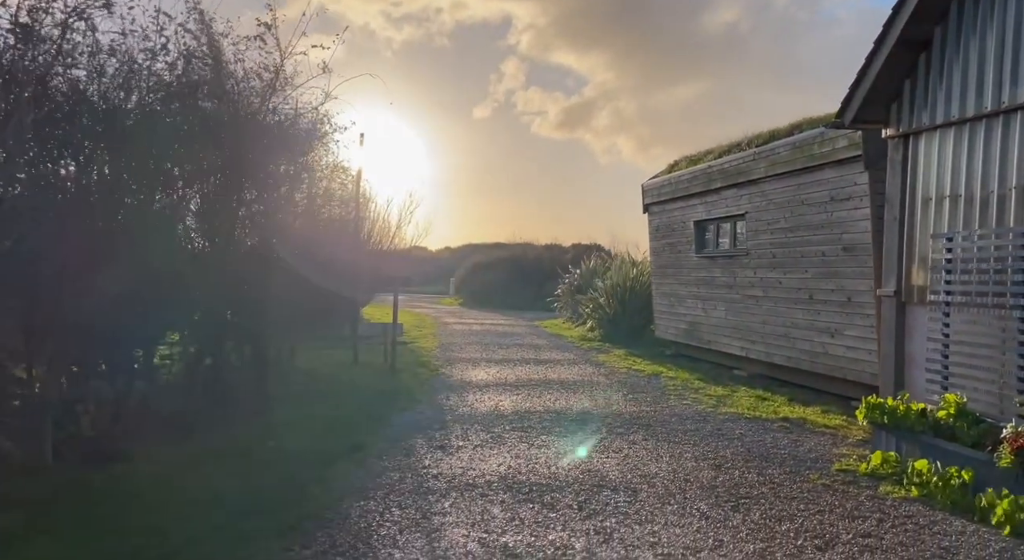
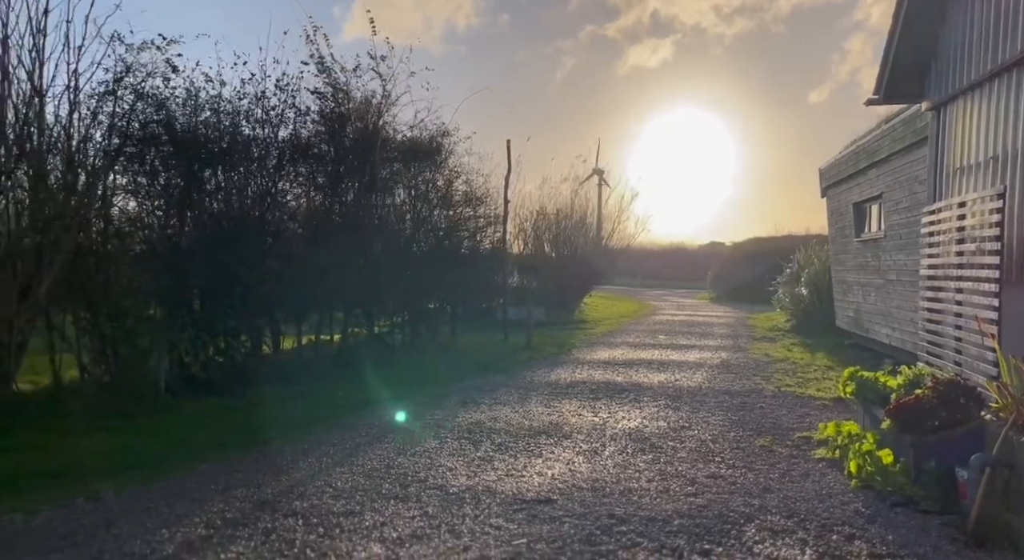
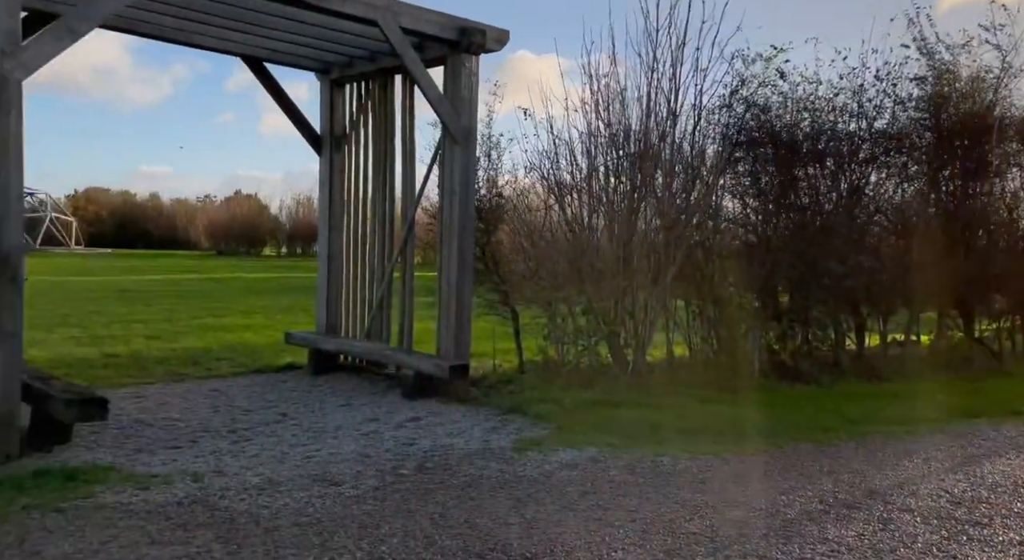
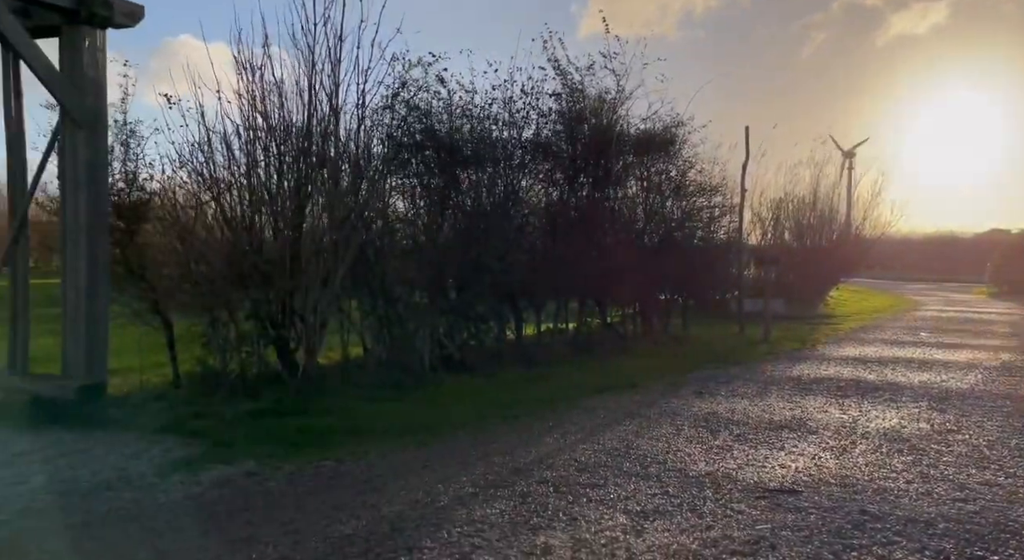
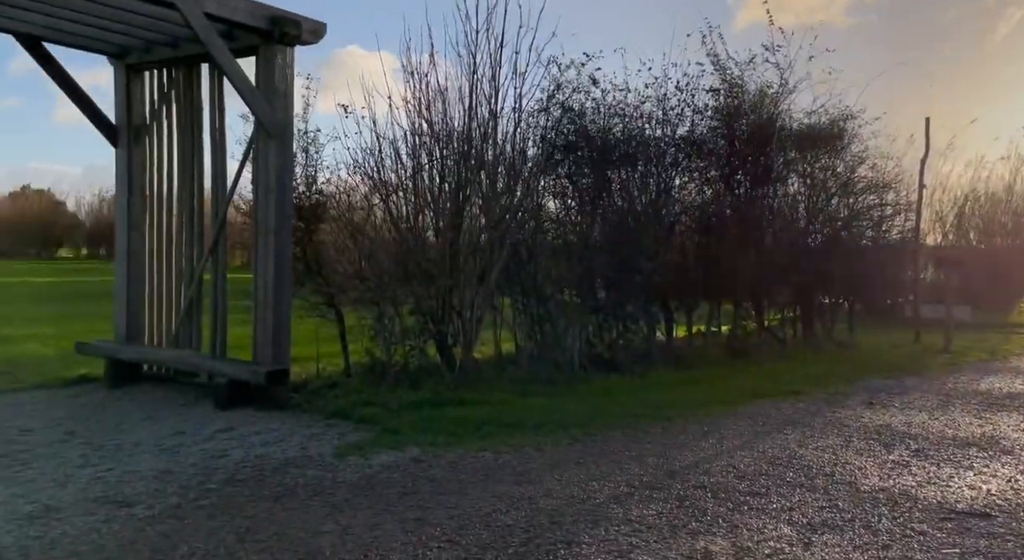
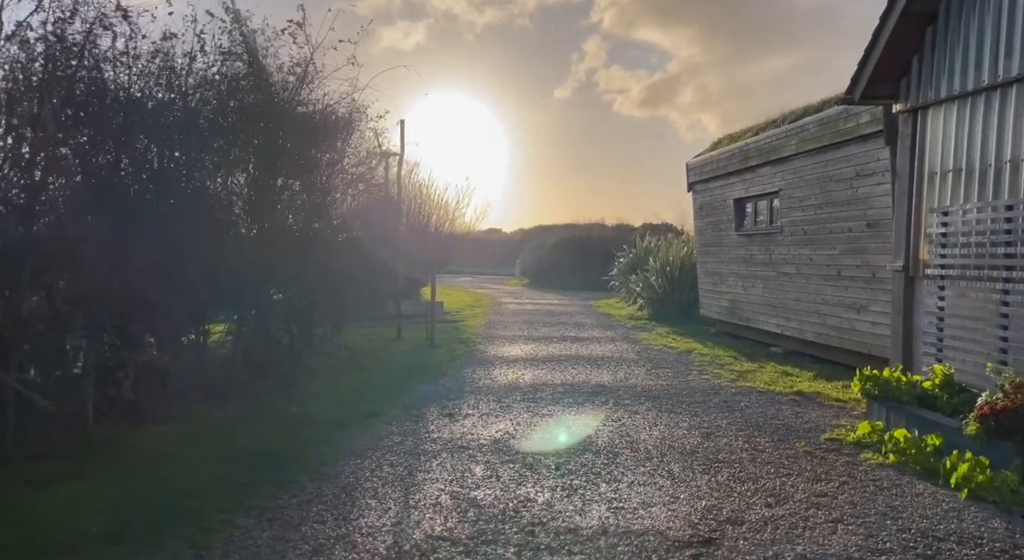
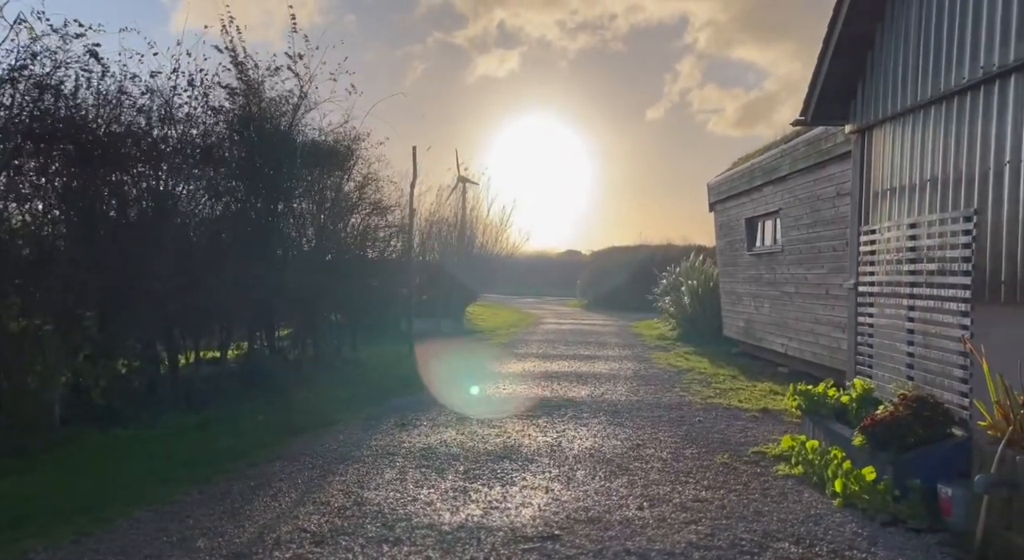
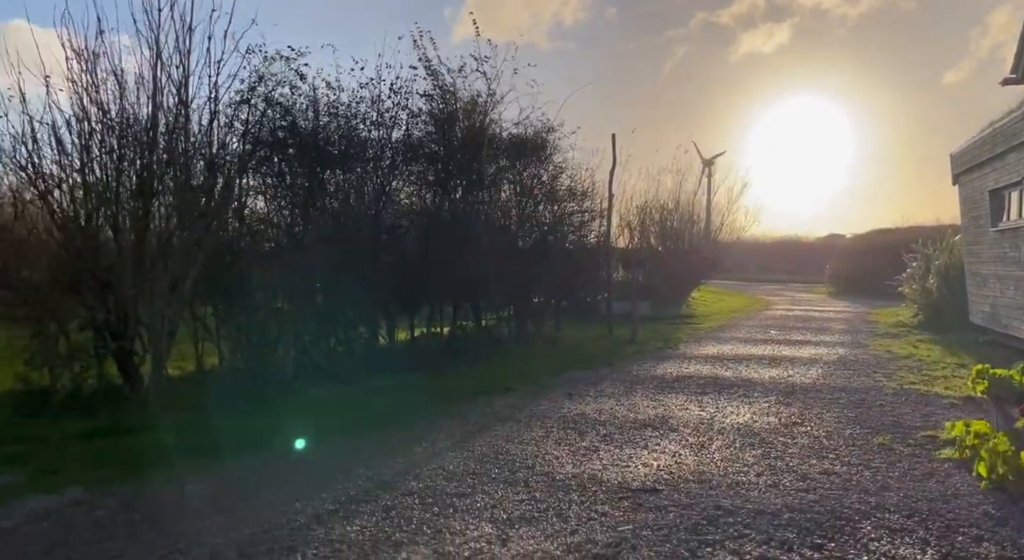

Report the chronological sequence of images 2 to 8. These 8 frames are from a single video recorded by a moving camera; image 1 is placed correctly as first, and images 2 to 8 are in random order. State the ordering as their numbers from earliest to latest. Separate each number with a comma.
6, 7, 2, 8, 4, 5, 3
